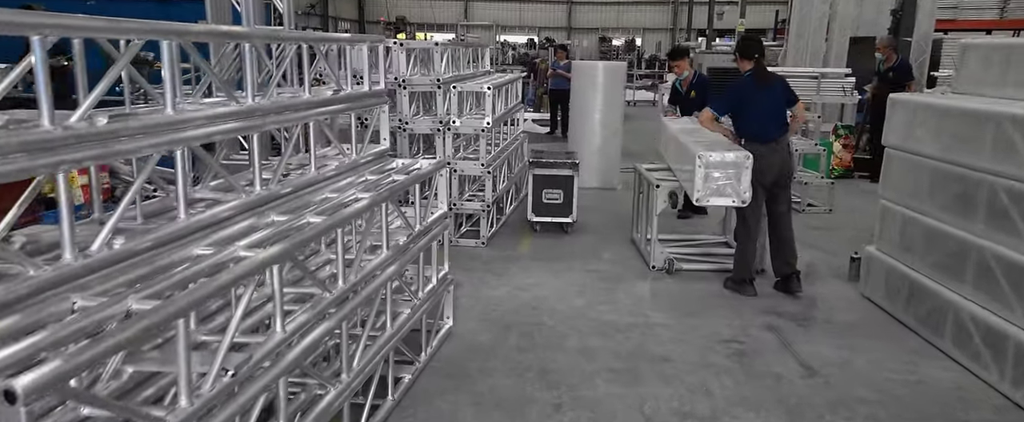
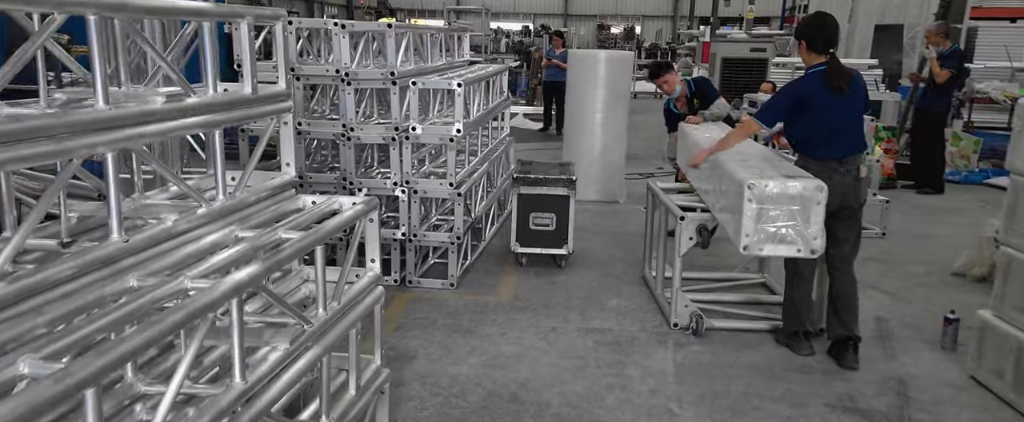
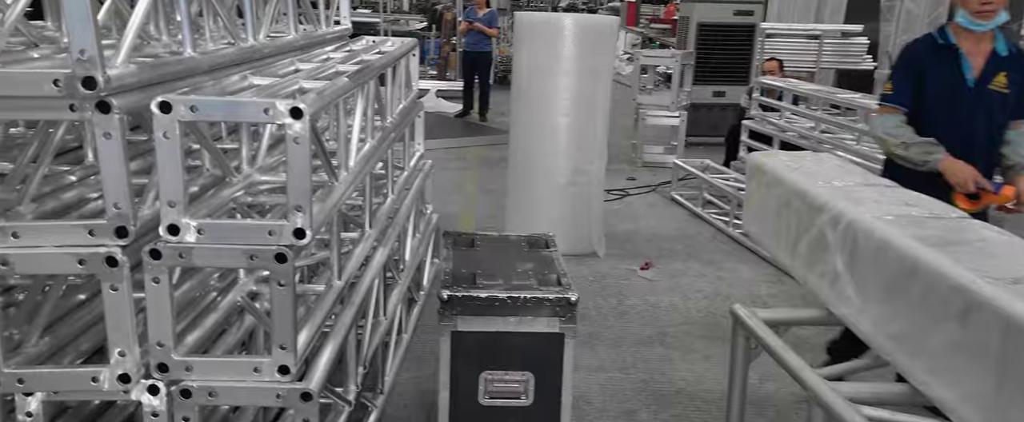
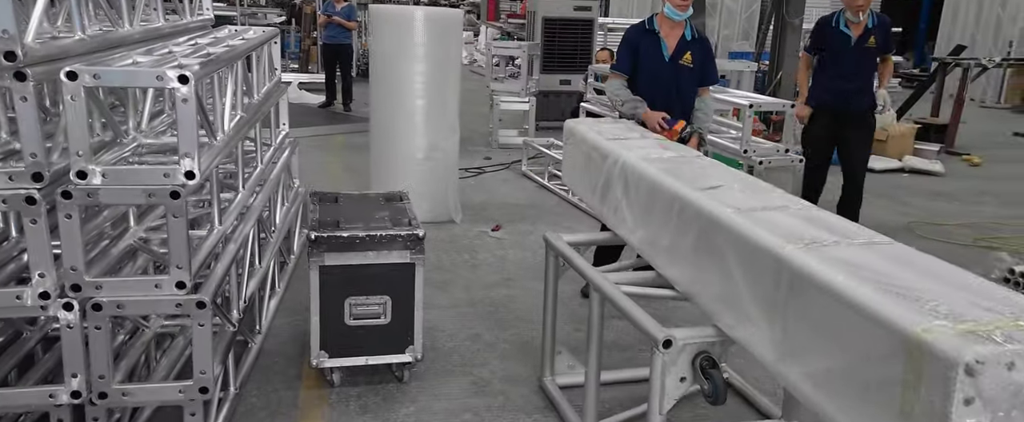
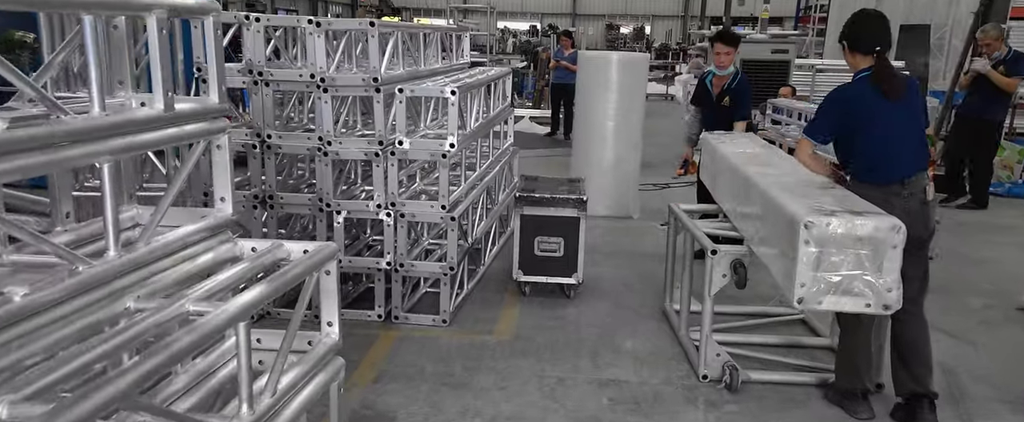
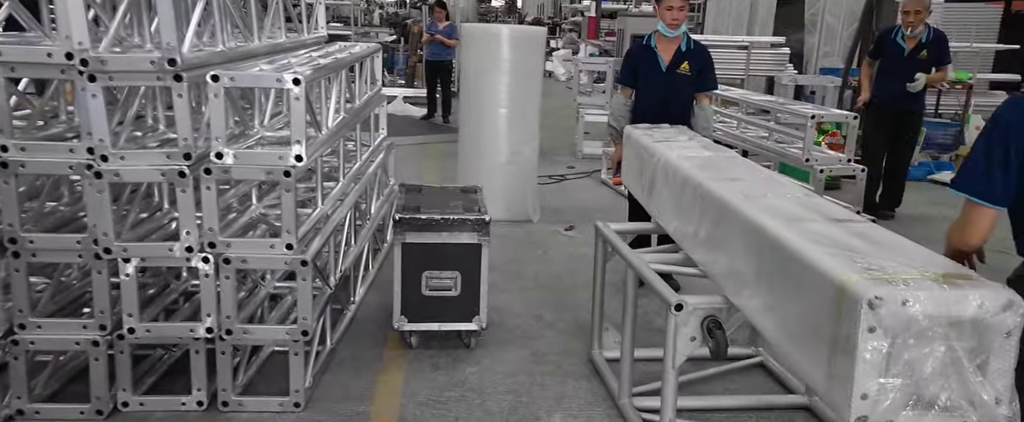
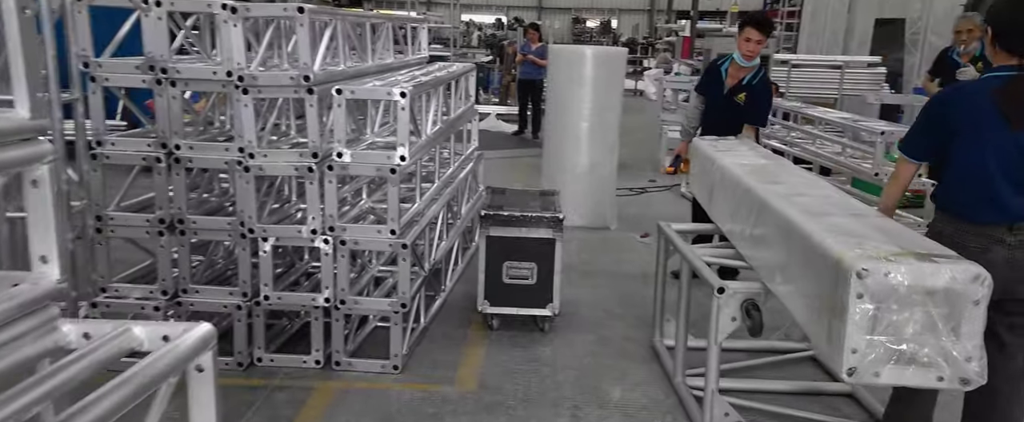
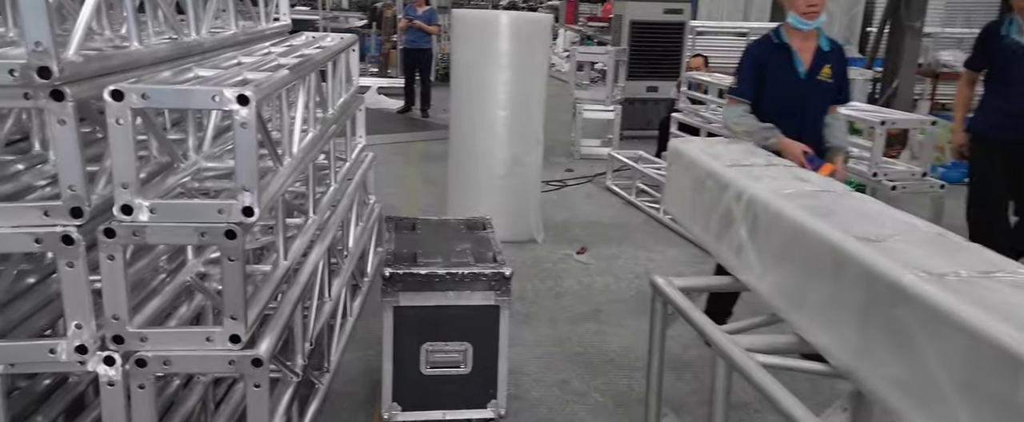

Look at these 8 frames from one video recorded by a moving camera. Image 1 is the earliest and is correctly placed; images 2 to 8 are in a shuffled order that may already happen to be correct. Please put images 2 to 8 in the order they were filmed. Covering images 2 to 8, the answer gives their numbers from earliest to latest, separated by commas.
2, 5, 7, 6, 4, 8, 3
